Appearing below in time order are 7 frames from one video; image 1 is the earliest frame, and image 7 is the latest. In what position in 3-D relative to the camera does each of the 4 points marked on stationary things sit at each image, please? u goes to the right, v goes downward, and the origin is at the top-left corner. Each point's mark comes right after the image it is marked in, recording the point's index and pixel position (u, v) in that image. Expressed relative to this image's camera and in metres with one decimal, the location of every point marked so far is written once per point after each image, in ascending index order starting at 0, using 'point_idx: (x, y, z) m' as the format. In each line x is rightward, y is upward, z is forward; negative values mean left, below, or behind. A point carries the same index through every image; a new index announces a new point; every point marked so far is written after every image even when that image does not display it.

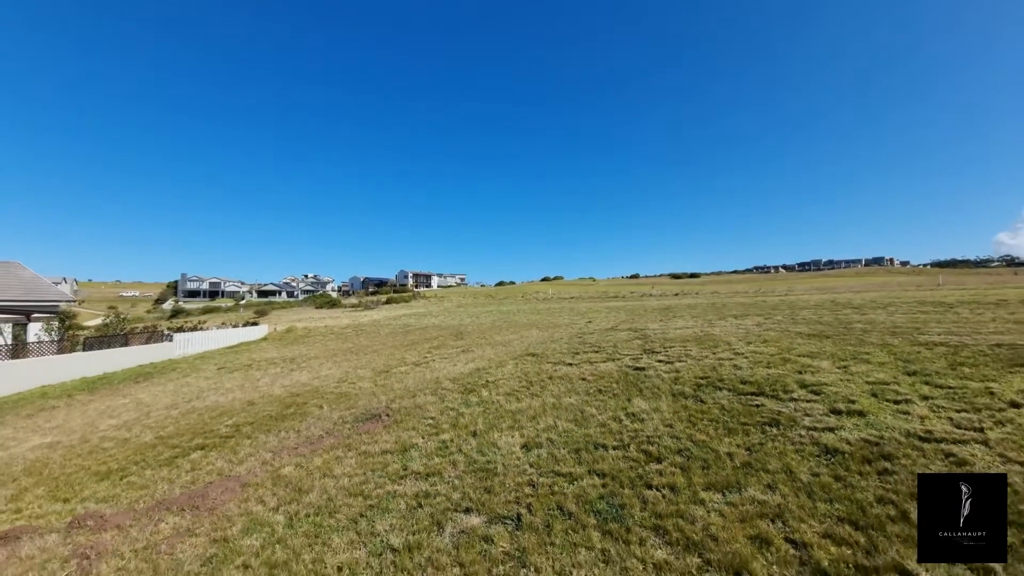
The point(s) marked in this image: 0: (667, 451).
0: (+2.4, -2.5, +5.9) m
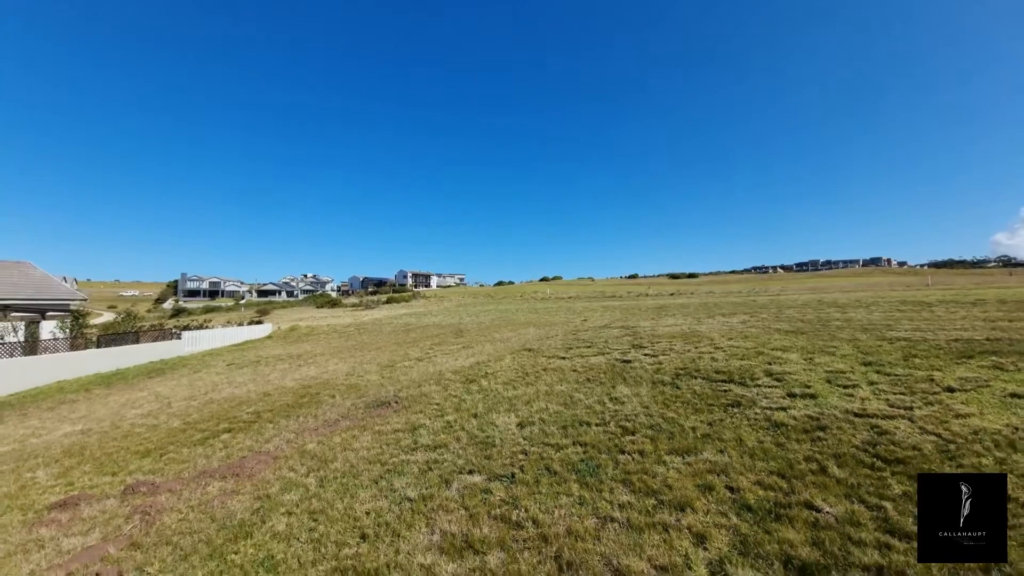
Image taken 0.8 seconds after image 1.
0: (+2.3, -2.5, +6.9) m
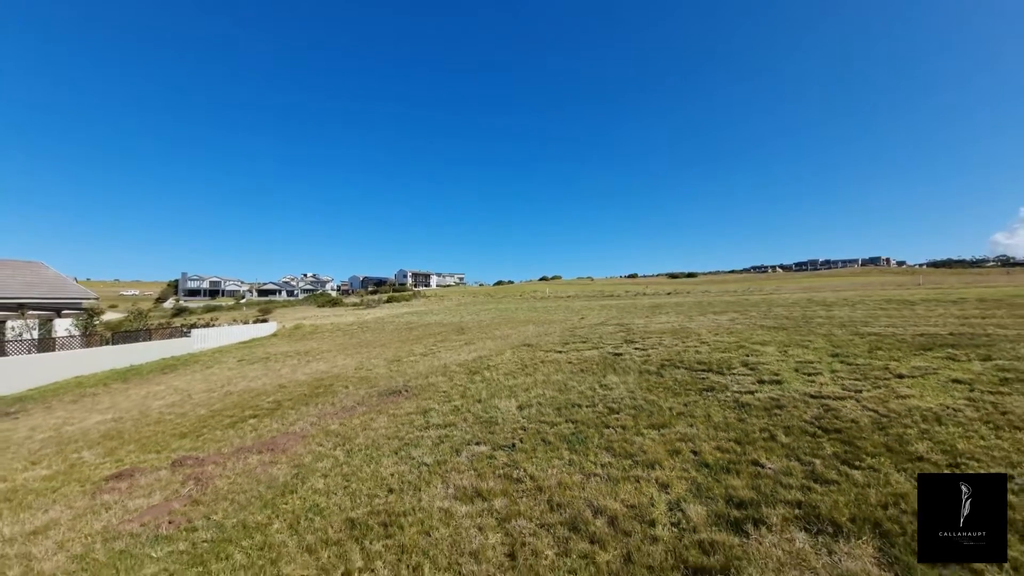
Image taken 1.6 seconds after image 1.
0: (+2.3, -2.5, +7.8) m
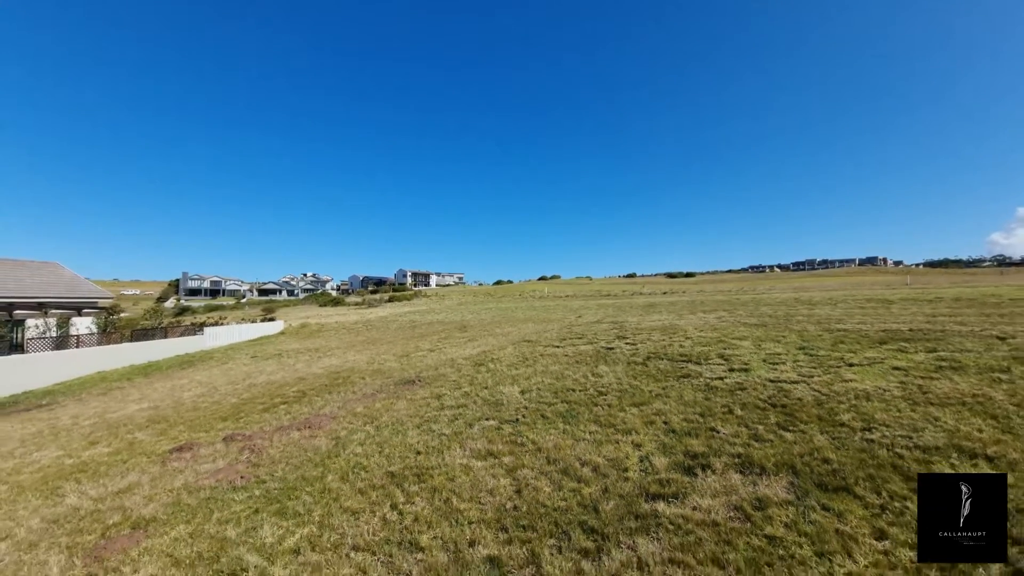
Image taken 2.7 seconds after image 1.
0: (+2.4, -2.5, +9.1) m
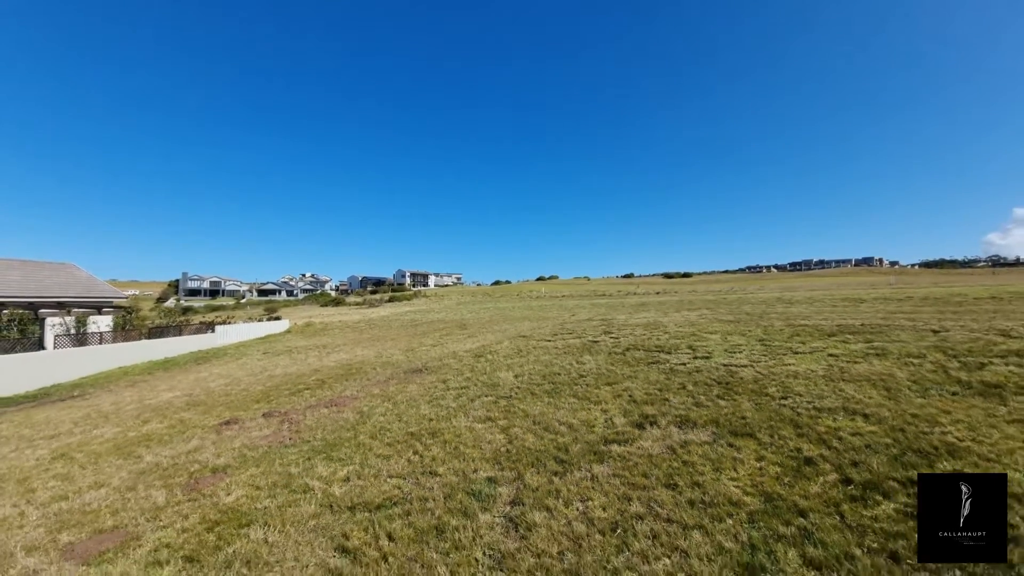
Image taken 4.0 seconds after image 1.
0: (+2.3, -2.5, +10.8) m
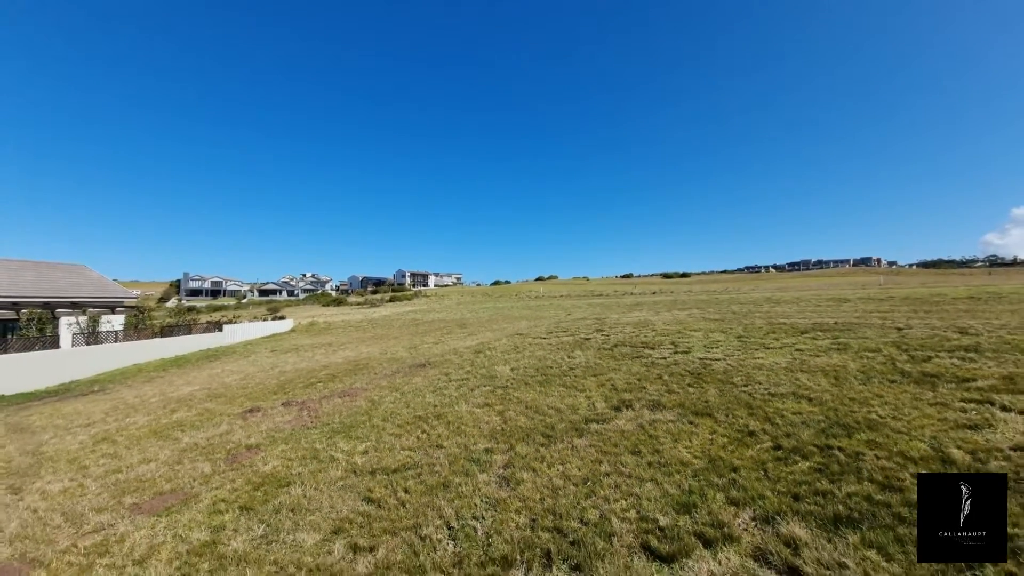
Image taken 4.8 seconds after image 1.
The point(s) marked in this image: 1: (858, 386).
0: (+2.2, -2.5, +12.0) m
1: (+7.9, -2.2, +8.6) m
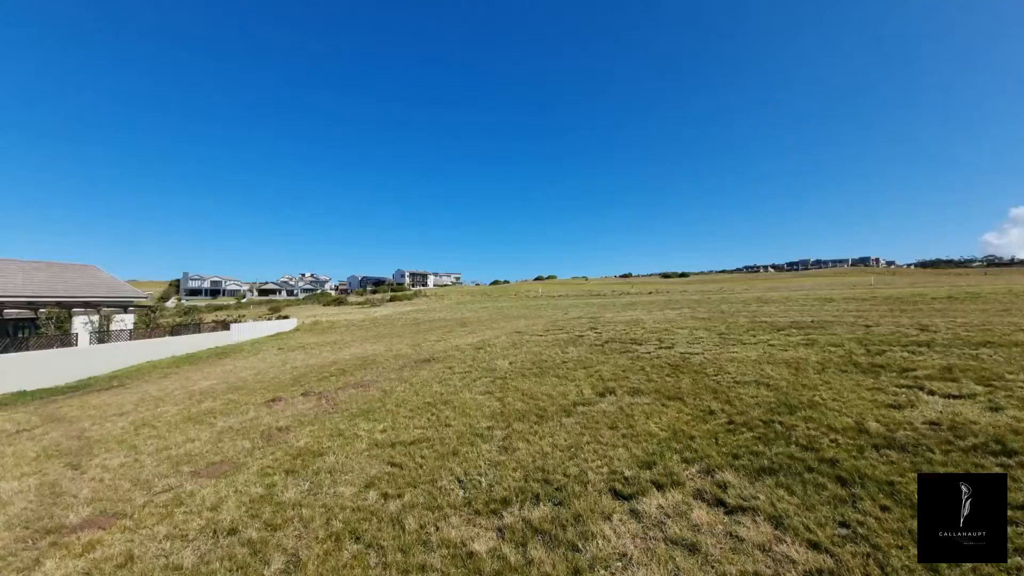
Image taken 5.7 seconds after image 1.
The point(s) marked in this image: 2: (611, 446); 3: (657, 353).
0: (+2.1, -2.5, +13.2) m
1: (+7.9, -2.3, +9.9) m
2: (+1.8, -2.8, +6.6) m
3: (+5.1, -2.3, +13.2) m
